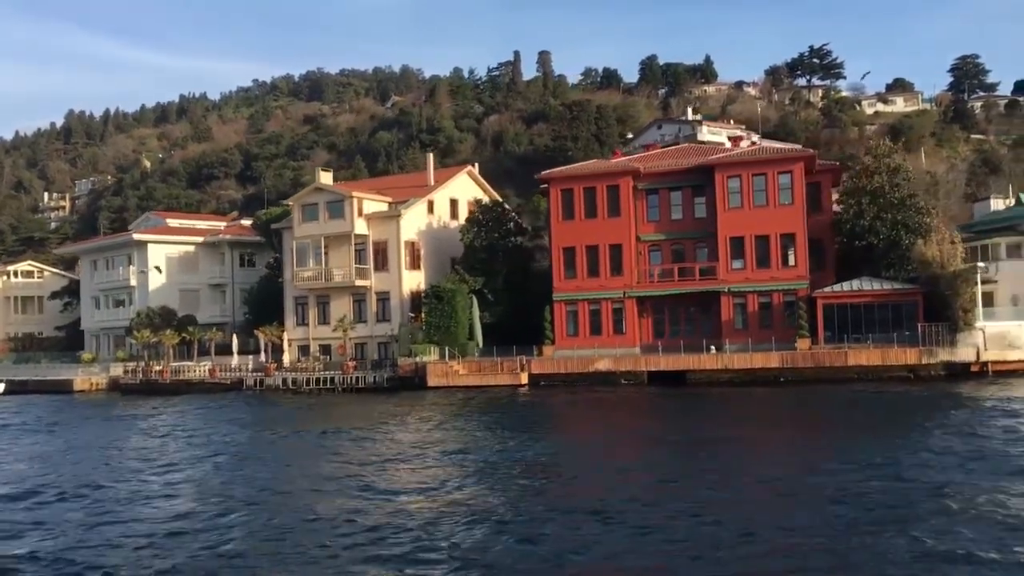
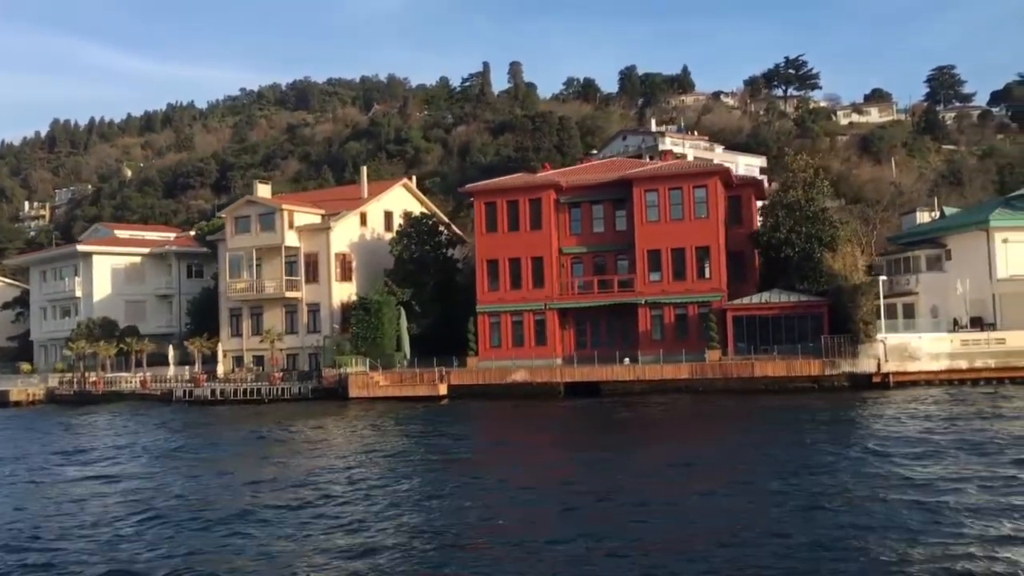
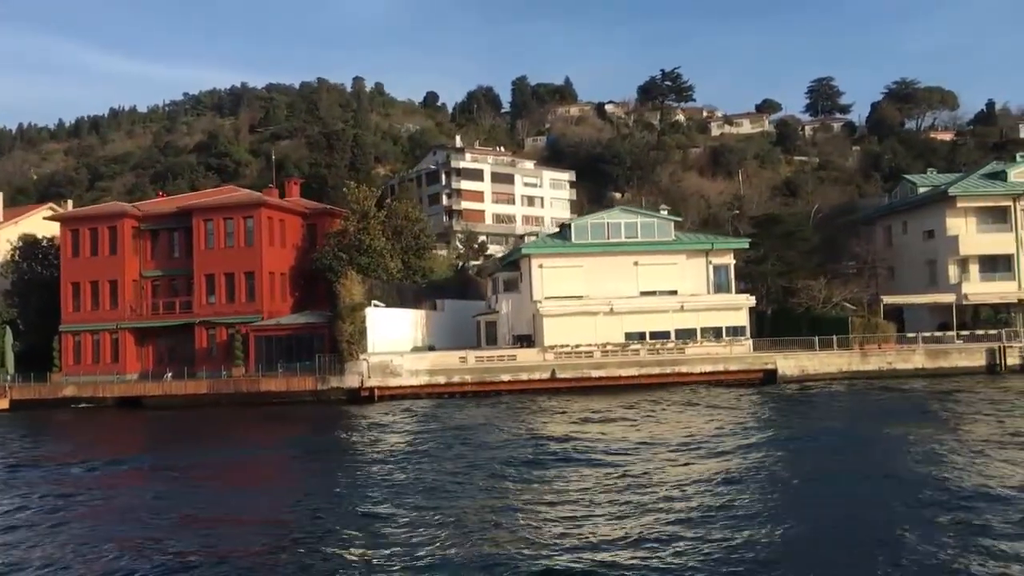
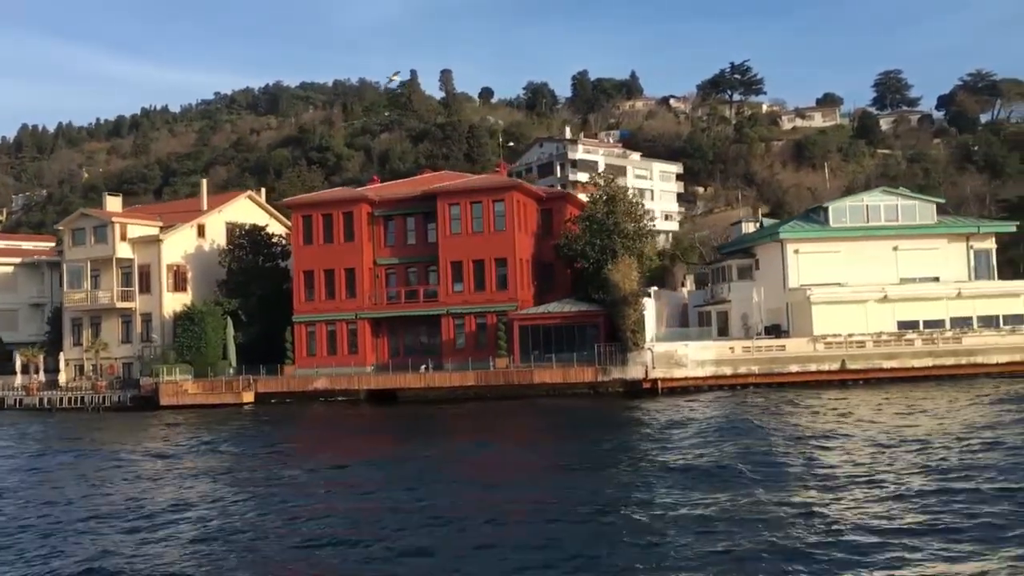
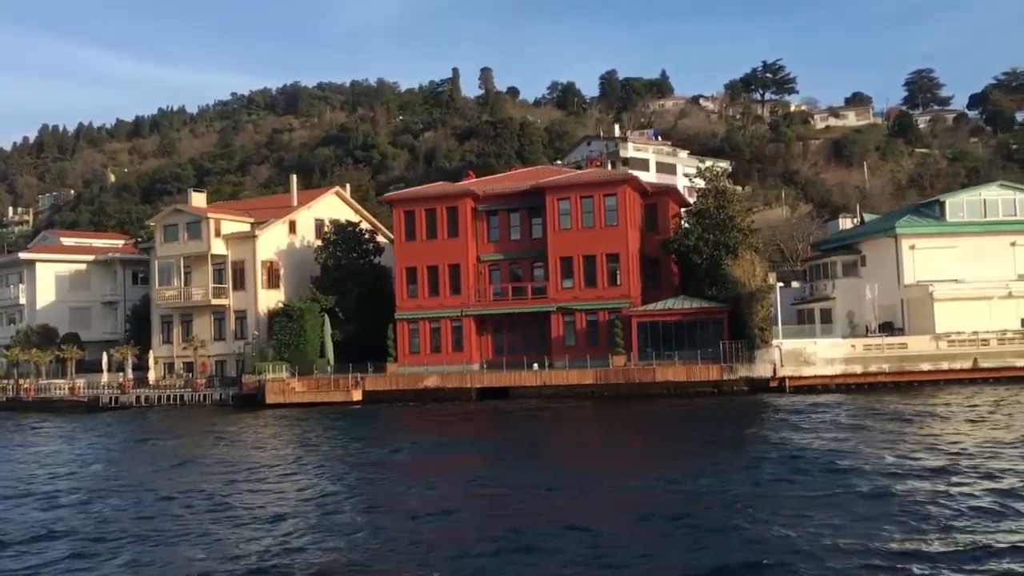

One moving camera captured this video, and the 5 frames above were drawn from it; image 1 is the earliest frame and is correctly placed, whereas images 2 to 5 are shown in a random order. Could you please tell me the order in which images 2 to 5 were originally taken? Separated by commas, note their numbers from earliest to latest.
2, 5, 4, 3
